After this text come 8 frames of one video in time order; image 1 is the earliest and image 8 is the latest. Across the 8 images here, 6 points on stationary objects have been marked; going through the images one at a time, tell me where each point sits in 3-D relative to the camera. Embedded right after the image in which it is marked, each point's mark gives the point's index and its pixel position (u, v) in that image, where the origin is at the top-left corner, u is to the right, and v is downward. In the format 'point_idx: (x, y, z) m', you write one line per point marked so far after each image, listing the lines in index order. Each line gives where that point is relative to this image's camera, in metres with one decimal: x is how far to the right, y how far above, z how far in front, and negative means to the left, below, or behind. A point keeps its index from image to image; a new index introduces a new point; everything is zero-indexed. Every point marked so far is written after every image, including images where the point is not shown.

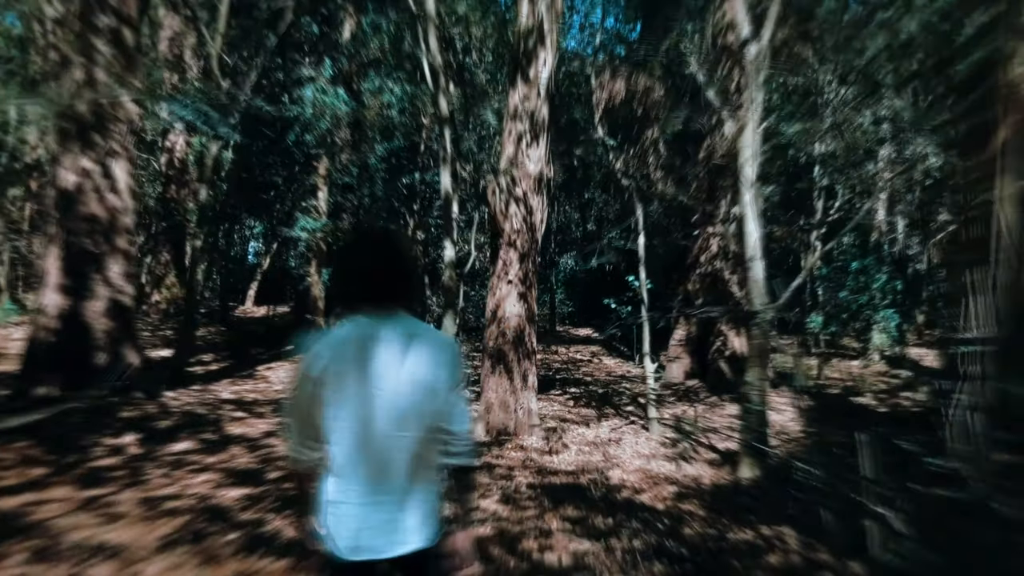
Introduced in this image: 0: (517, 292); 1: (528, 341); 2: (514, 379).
0: (0.0, -0.1, +9.4) m
1: (+0.2, -0.7, +9.5) m
2: (0.0, -1.1, +9.4) m
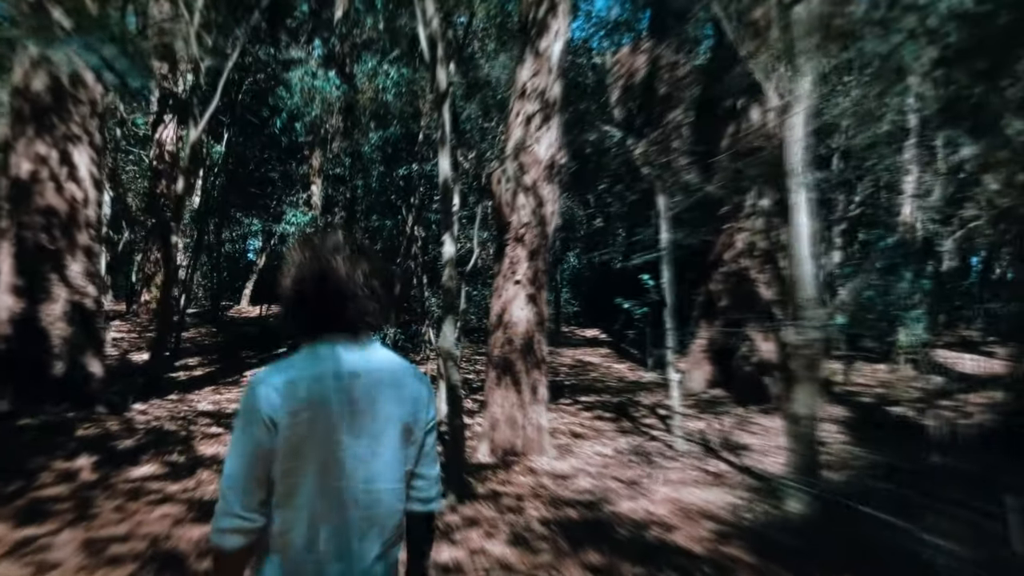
0: (+0.1, -0.1, +8.3) m
1: (+0.2, -0.7, +8.4) m
2: (+0.1, -1.2, +8.4) m
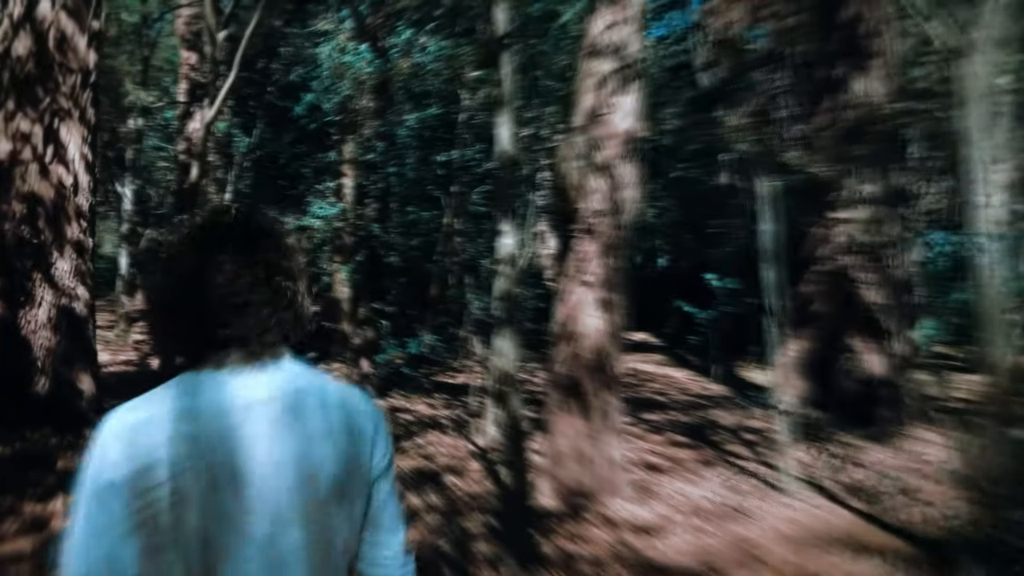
0: (+0.7, -0.1, +6.8) m
1: (+0.9, -0.7, +6.8) m
2: (+0.7, -1.2, +6.8) m
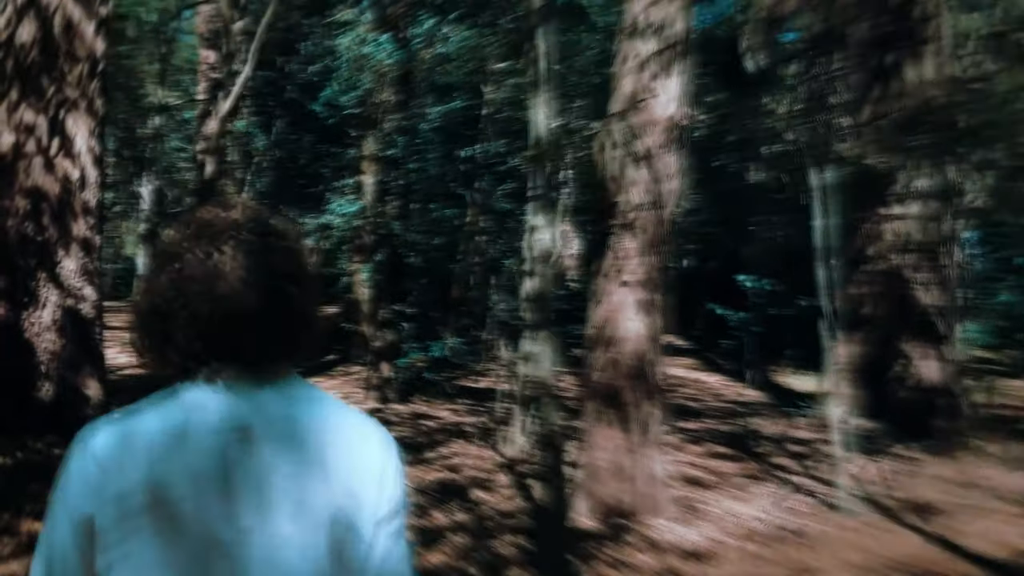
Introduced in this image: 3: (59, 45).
0: (+1.0, -0.1, +6.2) m
1: (+1.1, -0.7, +6.3) m
2: (+1.0, -1.2, +6.2) m
3: (-4.3, +2.3, +7.3) m
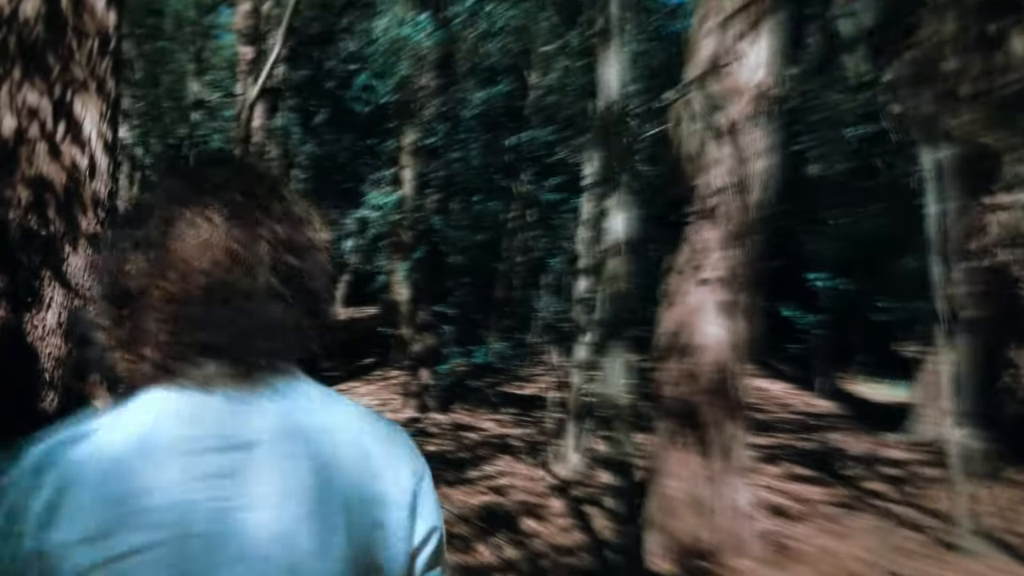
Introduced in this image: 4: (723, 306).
0: (+1.4, -0.1, +5.3) m
1: (+1.5, -0.7, +5.3) m
2: (+1.4, -1.2, +5.3) m
3: (-3.9, +2.3, +6.6) m
4: (+1.4, -0.1, +5.2) m
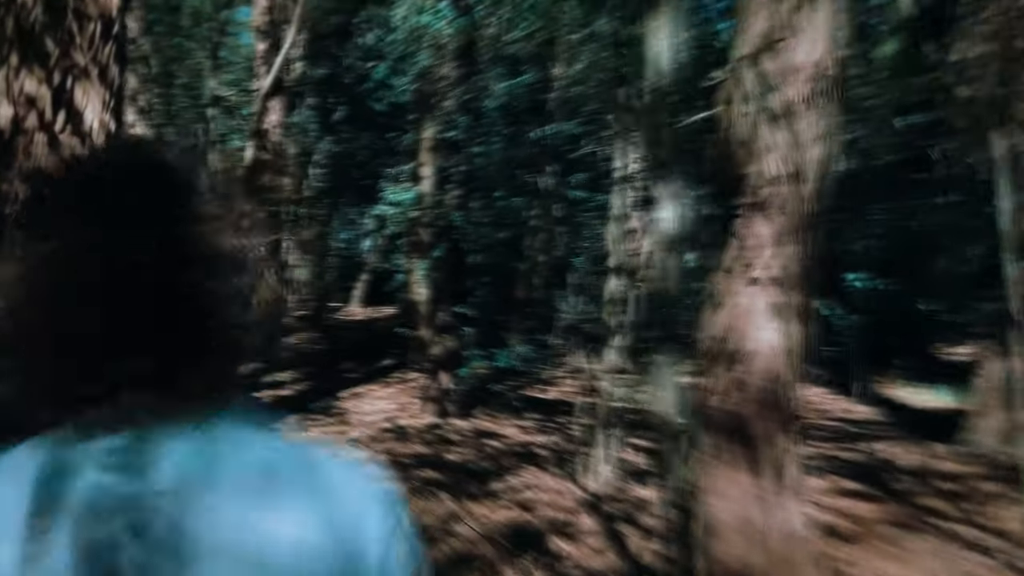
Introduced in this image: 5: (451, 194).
0: (+1.6, -0.1, +4.7) m
1: (+1.7, -0.7, +4.8) m
2: (+1.6, -1.2, +4.8) m
3: (-3.6, +2.3, +6.2) m
4: (+1.6, -0.1, +4.7) m
5: (-0.9, +1.4, +11.6) m
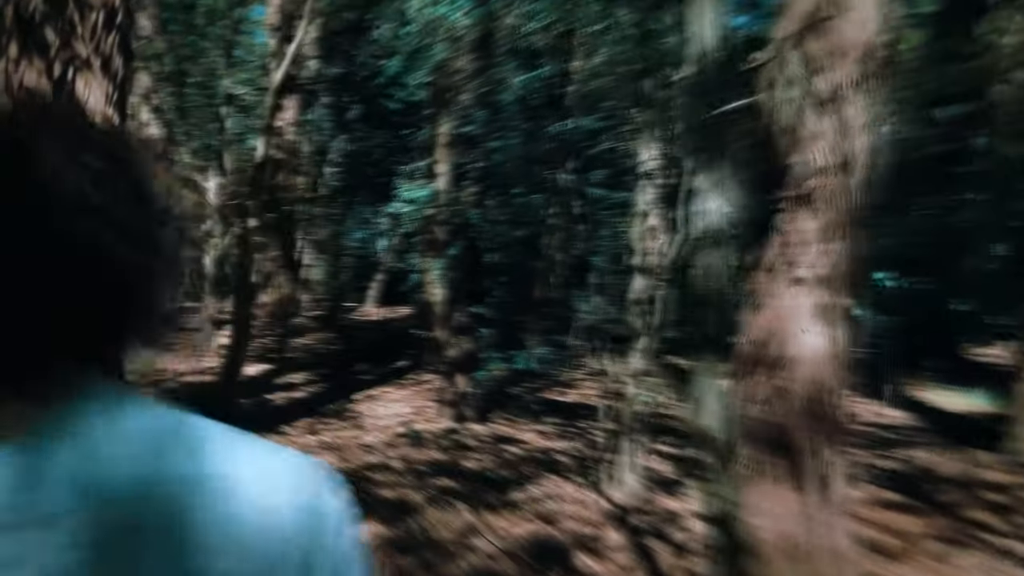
0: (+1.7, -0.1, +4.4) m
1: (+1.9, -0.7, +4.4) m
2: (+1.7, -1.2, +4.4) m
3: (-3.5, +2.3, +5.9) m
4: (+1.8, -0.1, +4.4) m
5: (-0.7, +1.4, +11.3) m
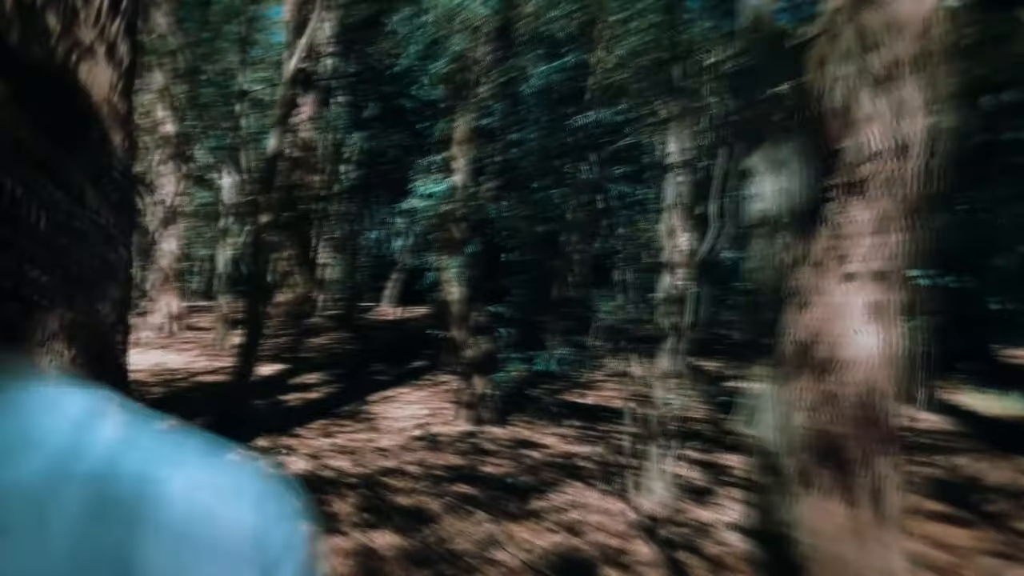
0: (+1.9, -0.1, +4.0) m
1: (+2.0, -0.7, +4.0) m
2: (+1.8, -1.2, +4.0) m
3: (-3.3, +2.3, +5.7) m
4: (+1.9, -0.1, +4.0) m
5: (-0.4, +1.4, +11.0) m
